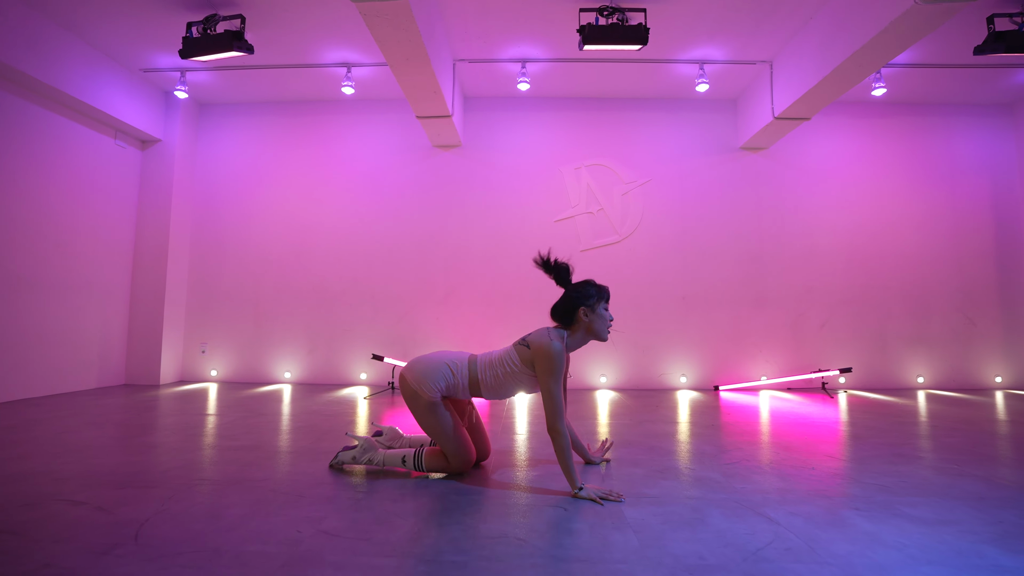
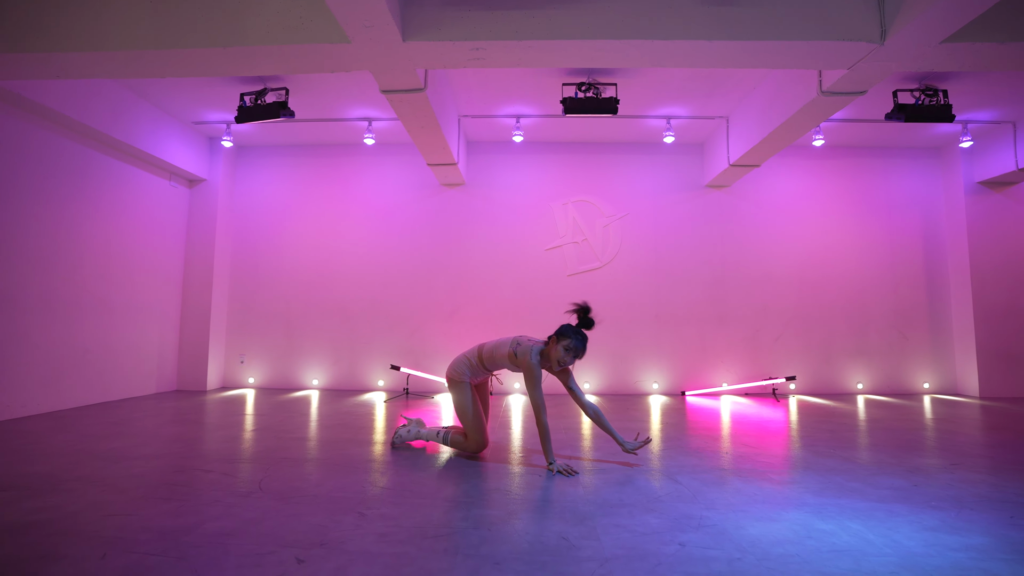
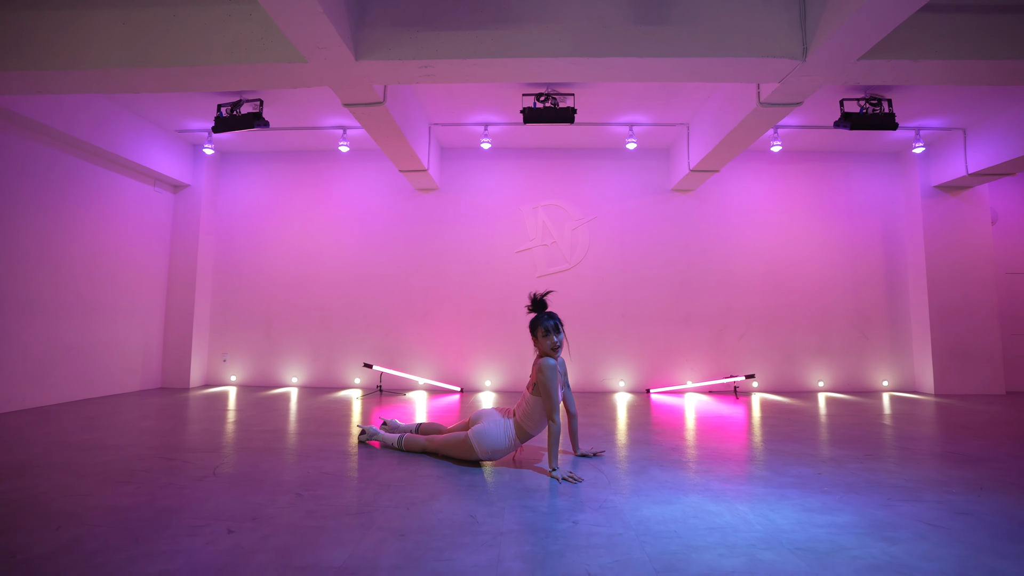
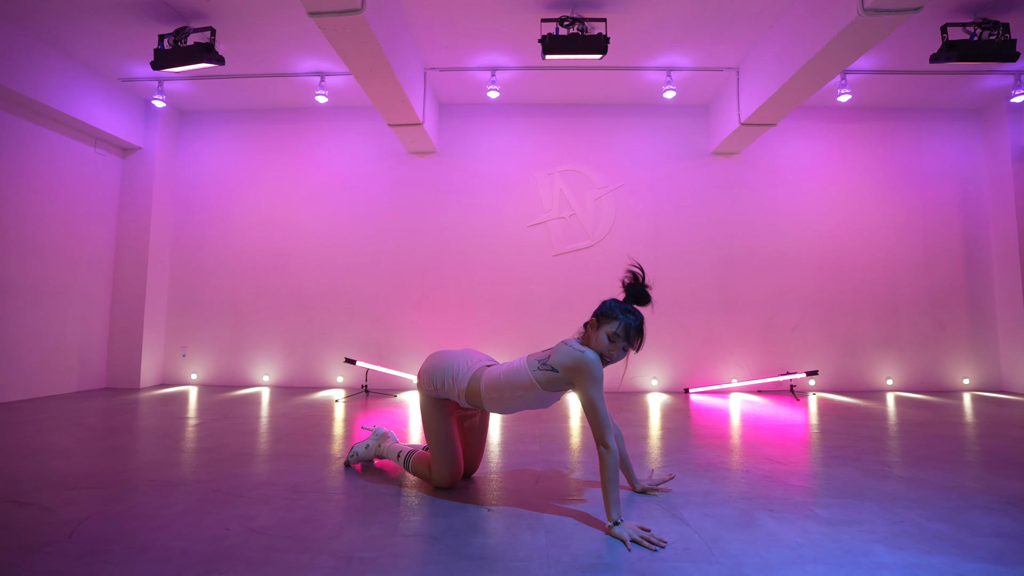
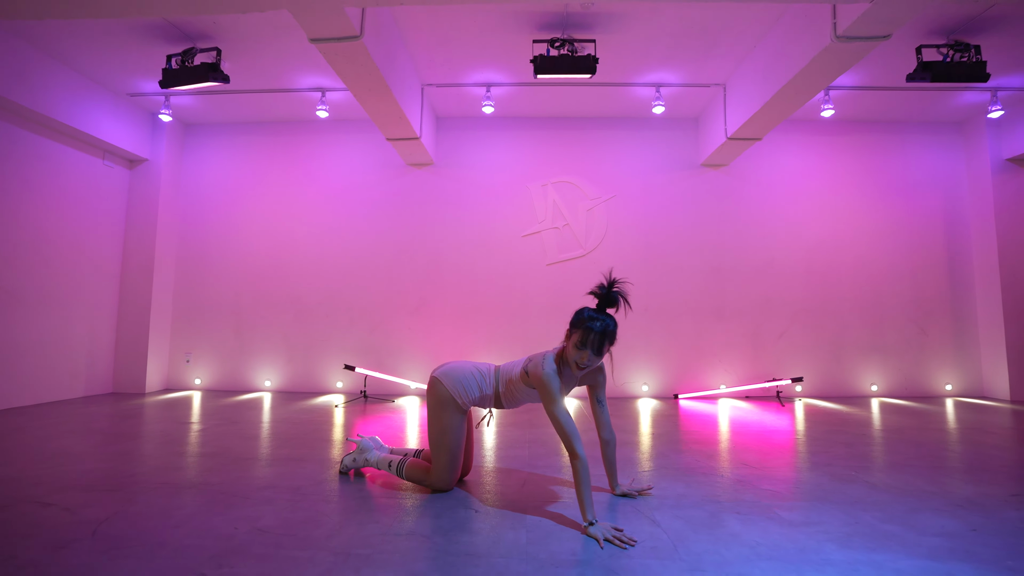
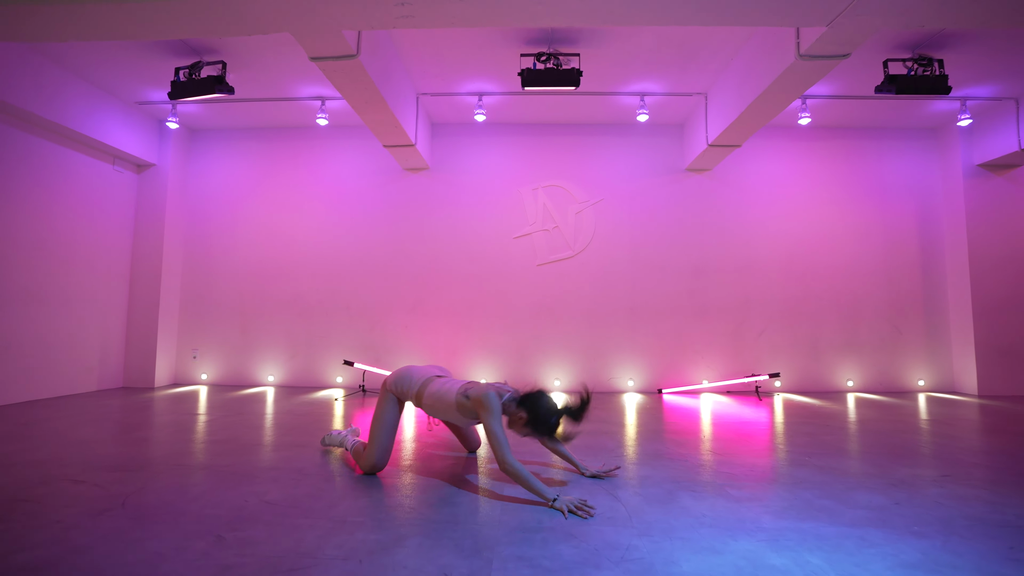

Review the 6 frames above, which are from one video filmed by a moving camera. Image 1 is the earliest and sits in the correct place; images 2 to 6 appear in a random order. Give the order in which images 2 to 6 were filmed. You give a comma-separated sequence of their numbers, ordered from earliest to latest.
2, 4, 5, 3, 6
